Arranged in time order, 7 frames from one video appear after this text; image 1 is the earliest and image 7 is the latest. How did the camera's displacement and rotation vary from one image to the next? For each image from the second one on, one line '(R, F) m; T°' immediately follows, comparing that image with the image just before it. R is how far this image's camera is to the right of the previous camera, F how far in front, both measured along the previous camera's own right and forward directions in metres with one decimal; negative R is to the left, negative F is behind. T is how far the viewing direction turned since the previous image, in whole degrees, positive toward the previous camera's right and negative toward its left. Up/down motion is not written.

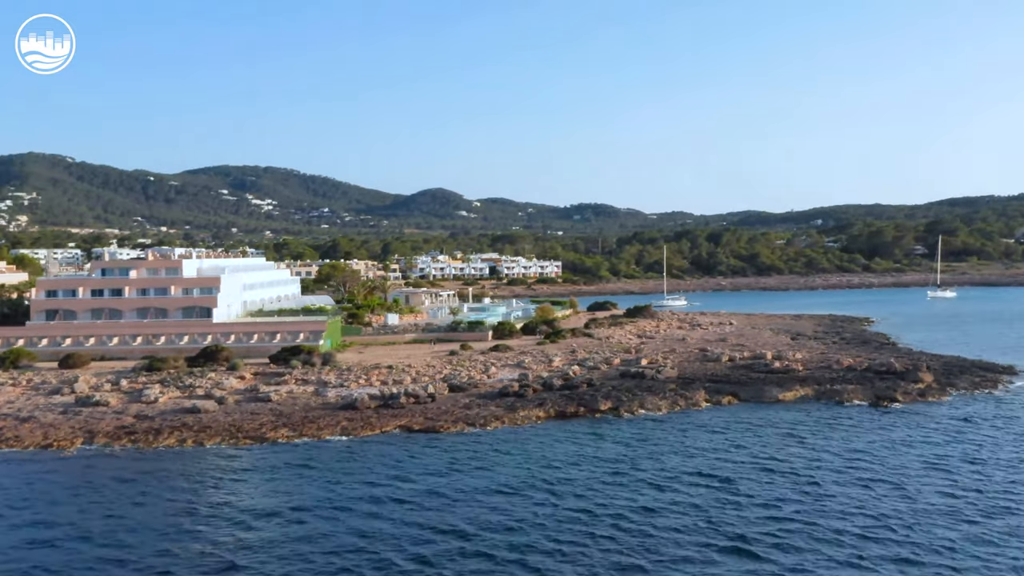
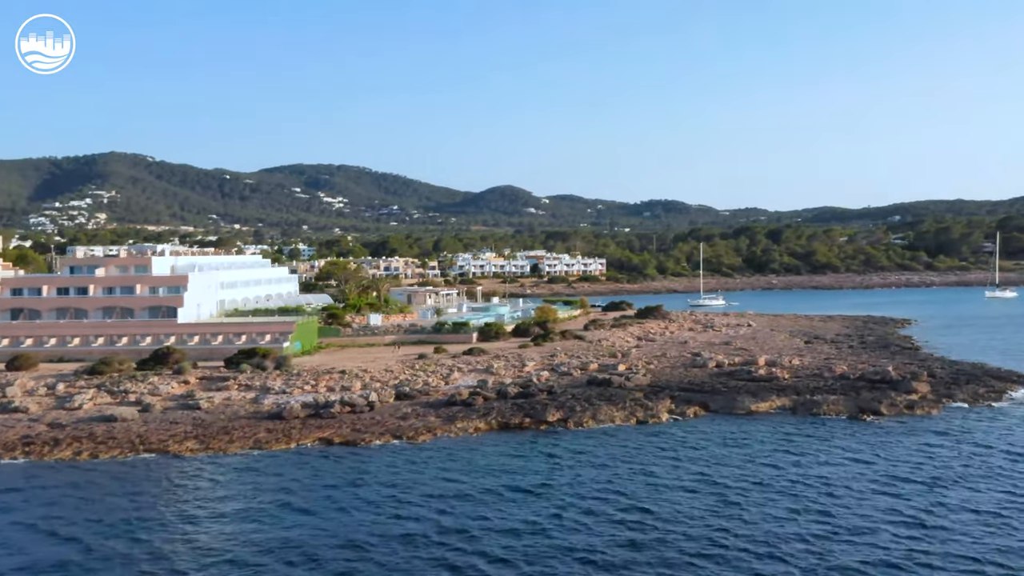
(+3.4, +2.5) m; -3°
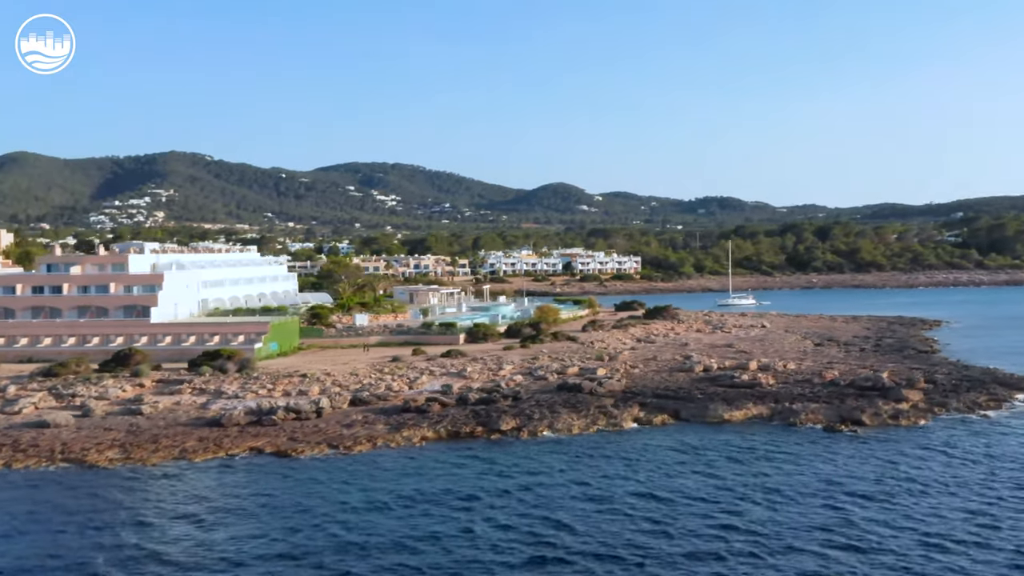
(+2.6, +1.8) m; -3°
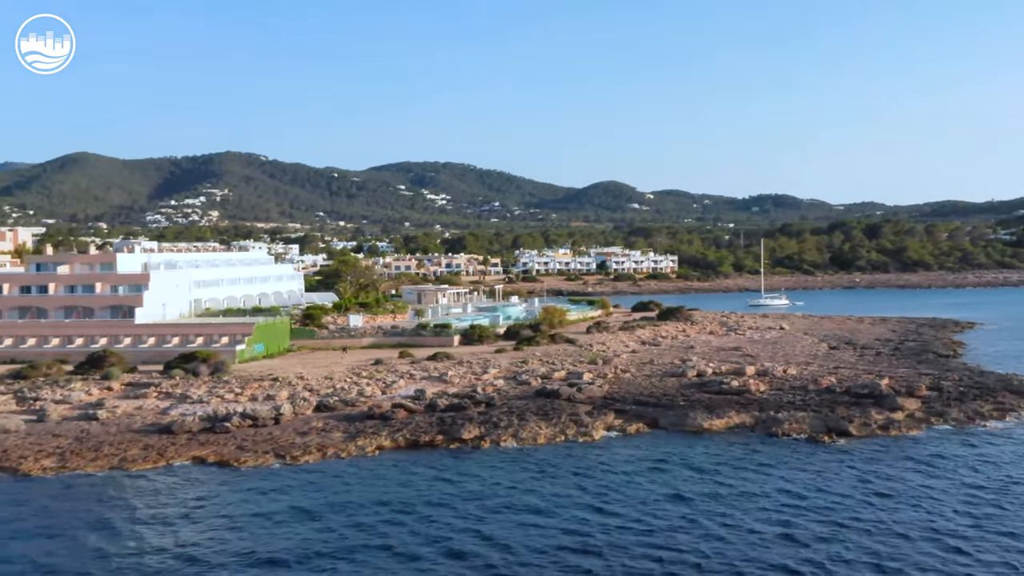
(+2.1, +1.4) m; -2°
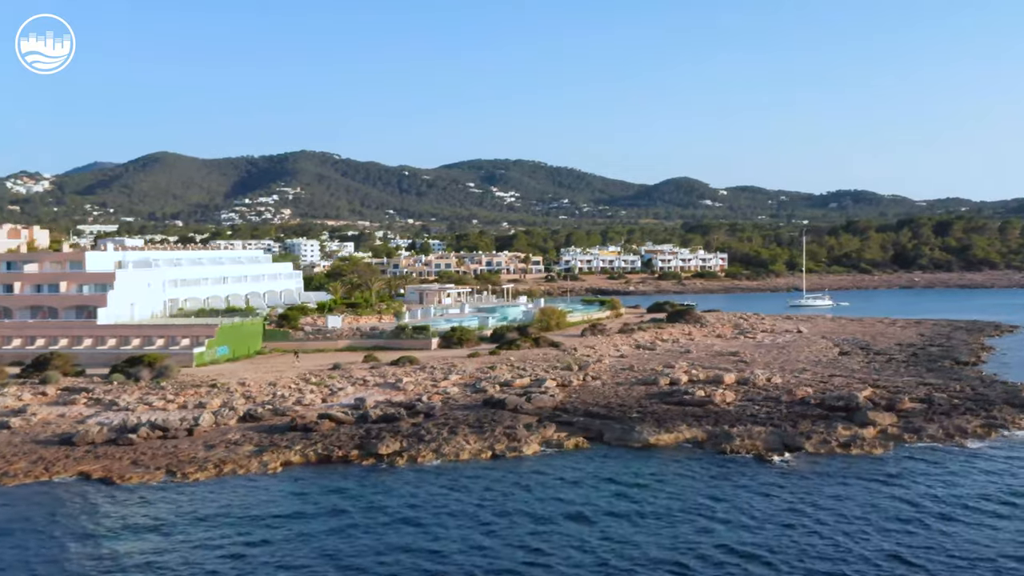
(+3.4, +2.2) m; -3°
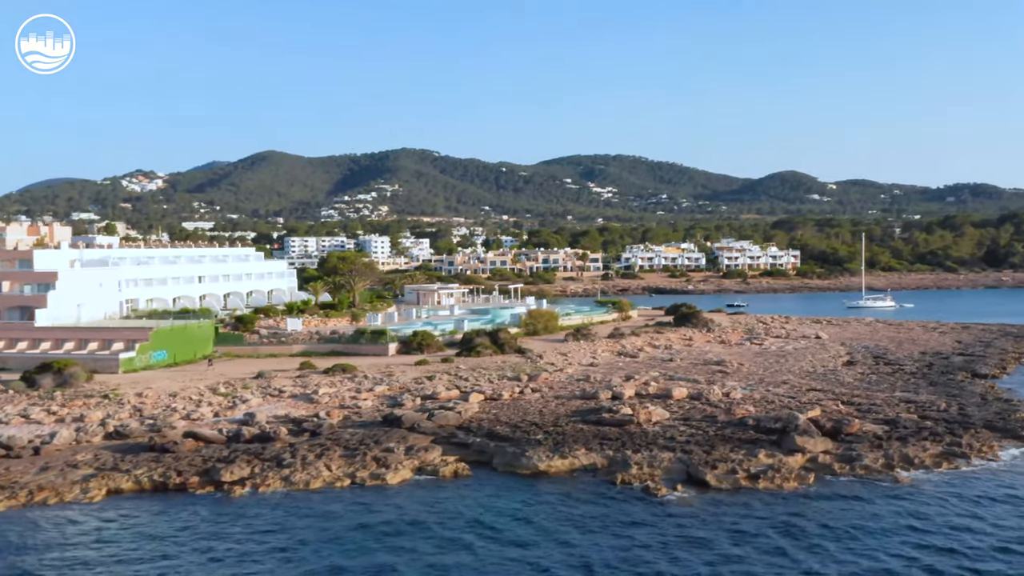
(+4.9, +3.2) m; -5°
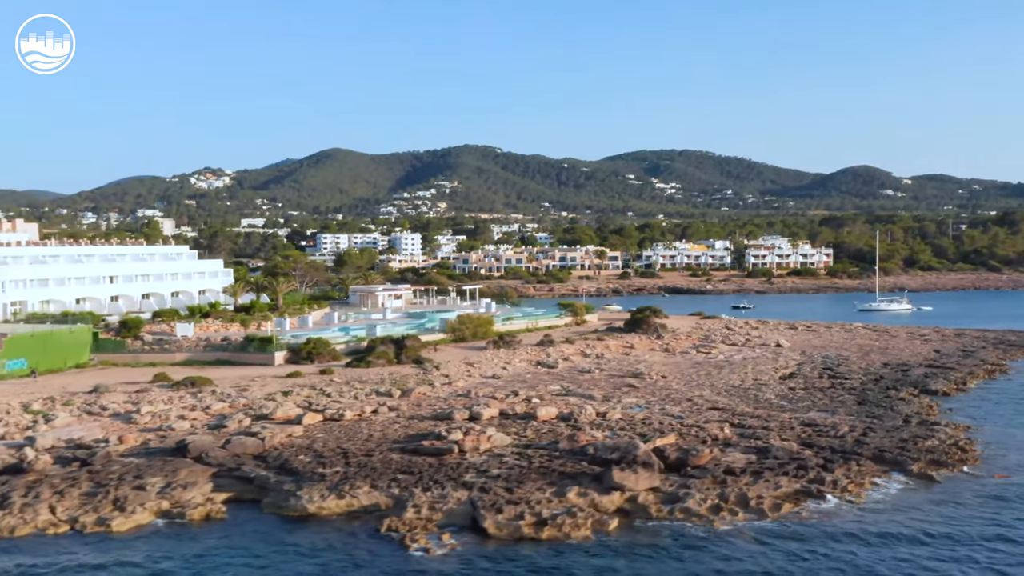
(+5.5, +3.6) m; -3°
